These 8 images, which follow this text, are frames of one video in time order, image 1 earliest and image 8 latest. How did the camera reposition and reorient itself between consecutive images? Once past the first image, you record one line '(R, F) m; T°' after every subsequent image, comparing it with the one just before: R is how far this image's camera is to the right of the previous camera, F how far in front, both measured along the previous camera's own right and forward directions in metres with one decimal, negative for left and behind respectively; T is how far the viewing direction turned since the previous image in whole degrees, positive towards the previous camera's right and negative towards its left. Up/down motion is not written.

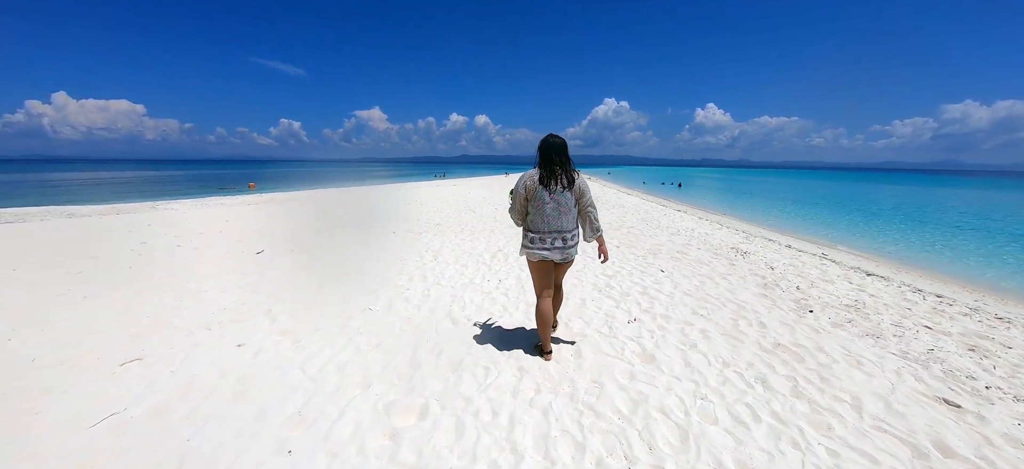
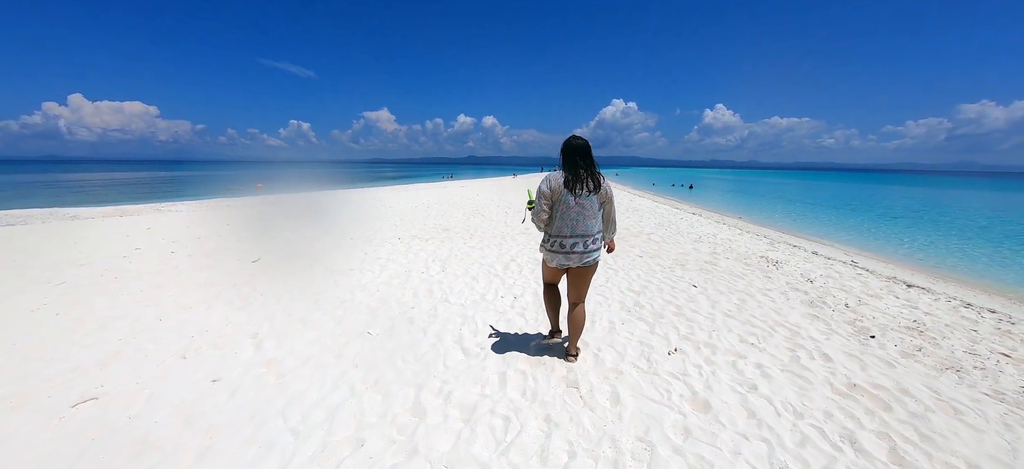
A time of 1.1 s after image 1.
(-0.1, +0.5) m; -1°
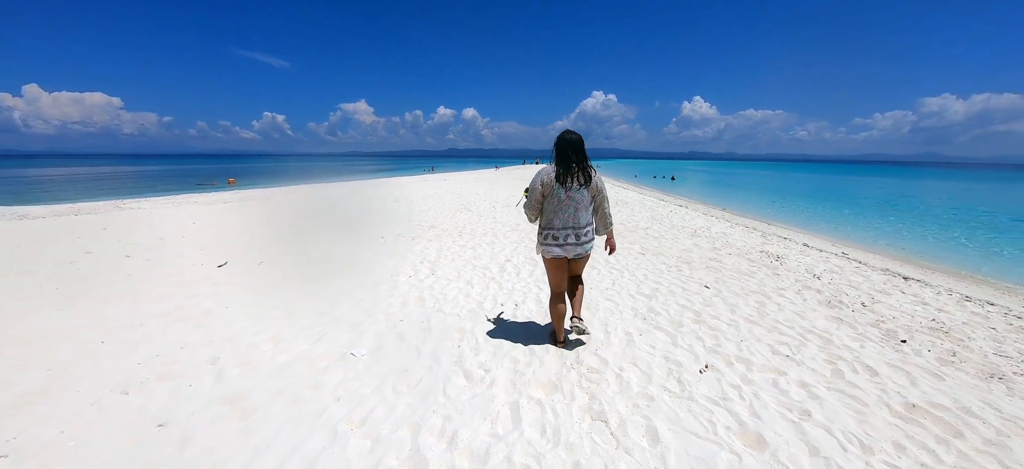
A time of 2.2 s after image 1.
(-0.2, +0.5) m; +3°
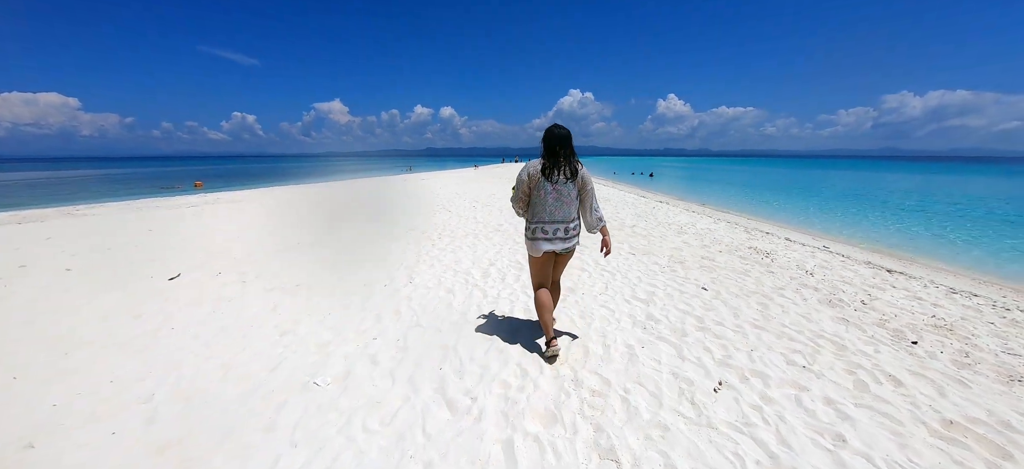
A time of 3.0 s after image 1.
(0.0, +0.4) m; +3°
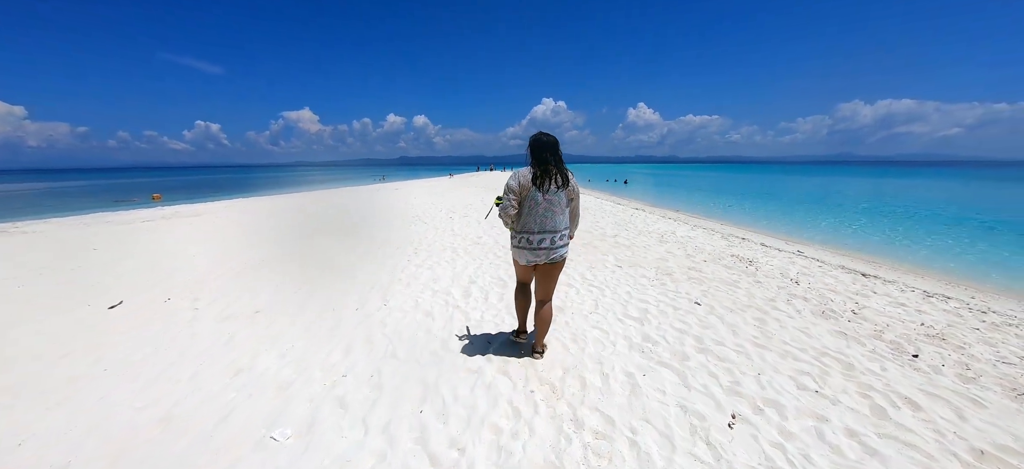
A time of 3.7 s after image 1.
(-0.1, +0.3) m; +4°
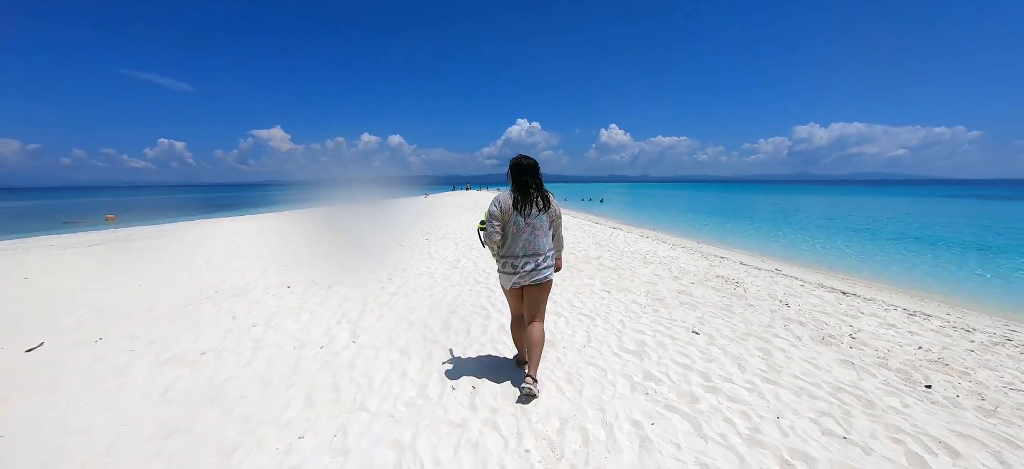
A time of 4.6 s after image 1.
(-0.1, +0.3) m; +4°
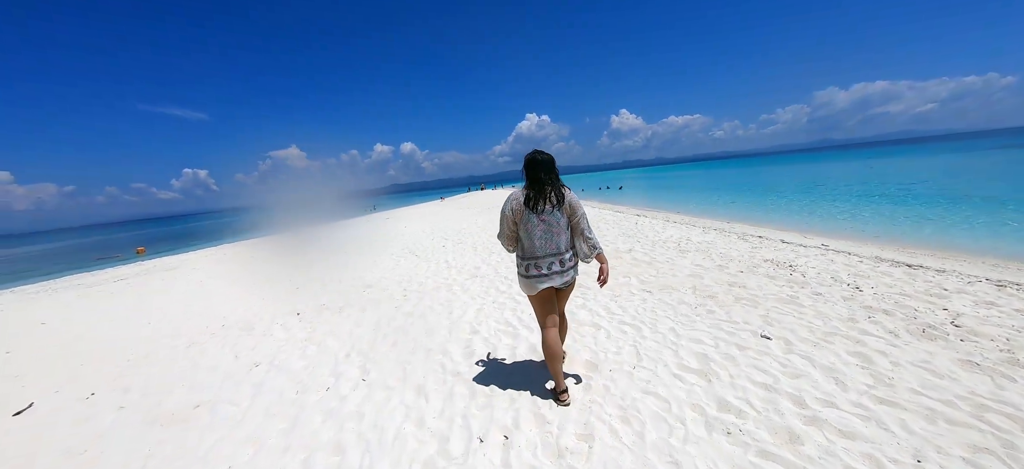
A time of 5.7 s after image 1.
(-0.1, +0.6) m; -3°
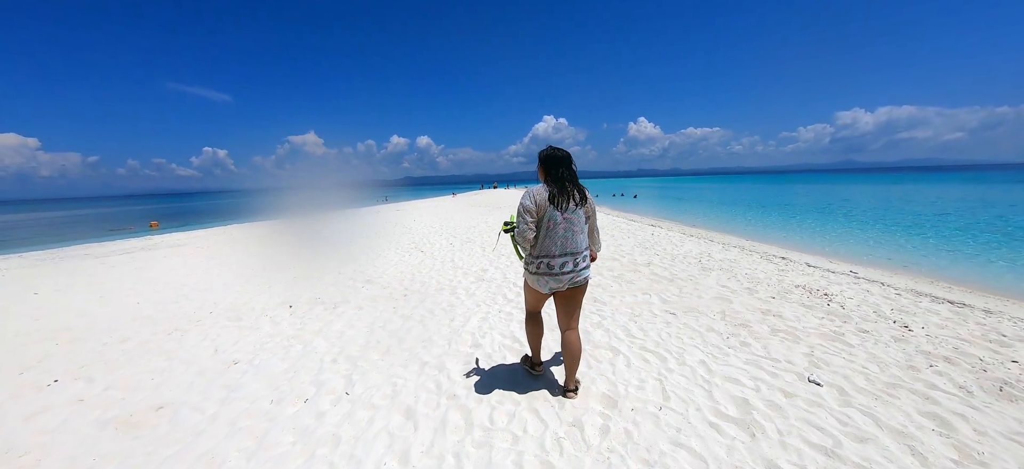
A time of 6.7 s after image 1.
(-0.1, +0.4) m; -1°
